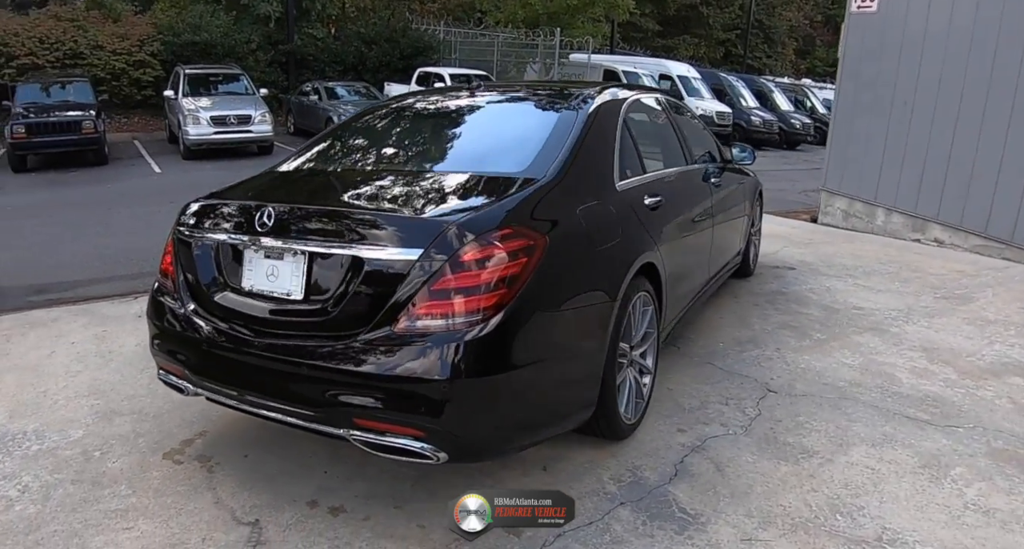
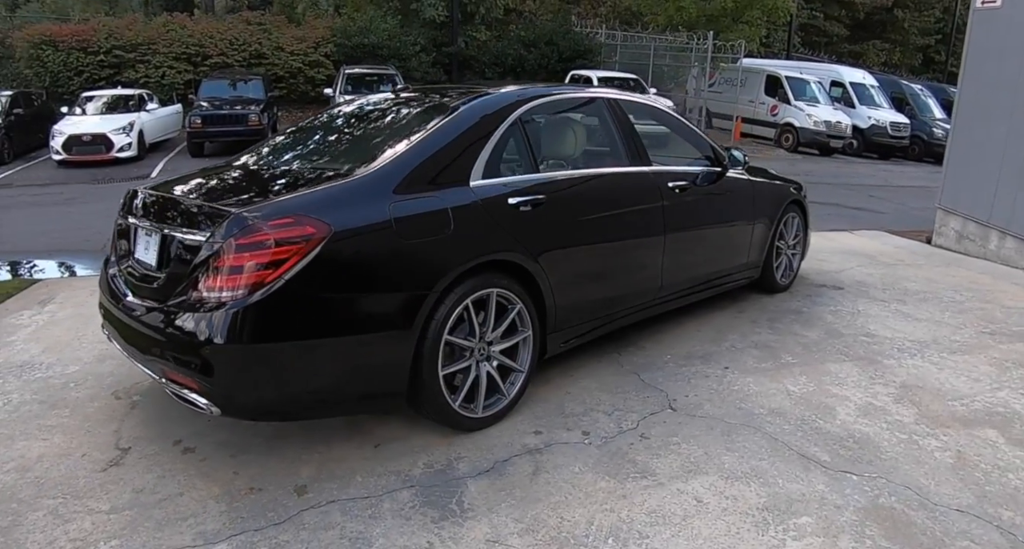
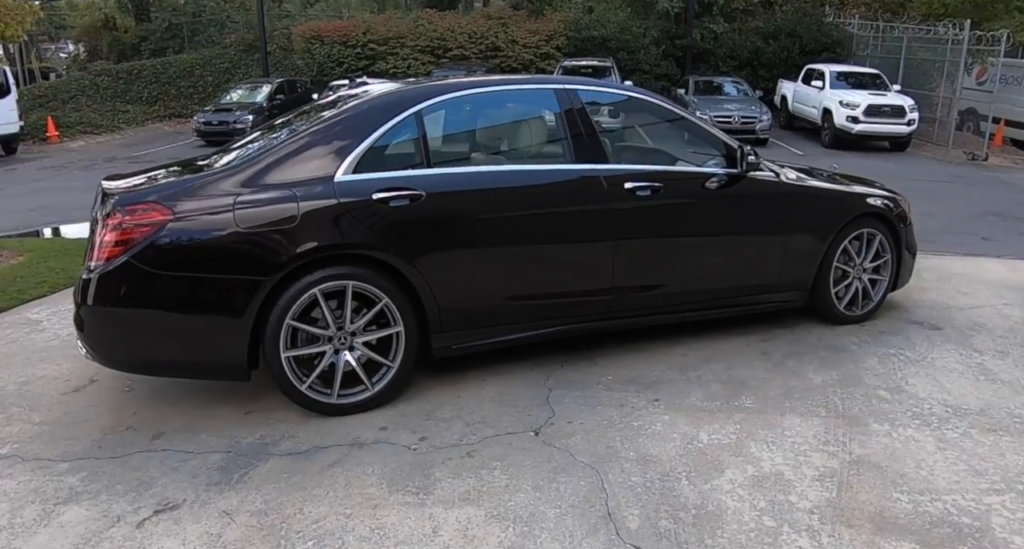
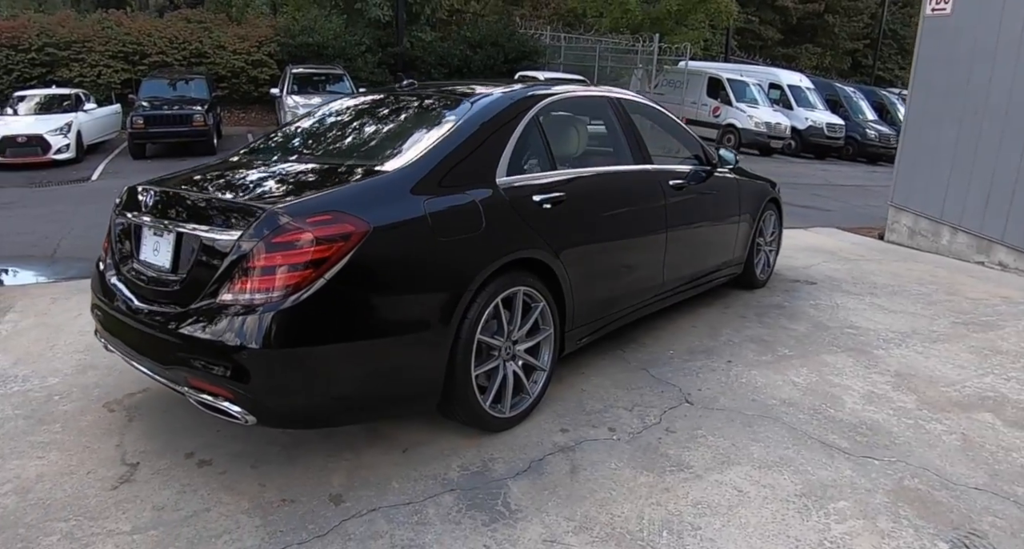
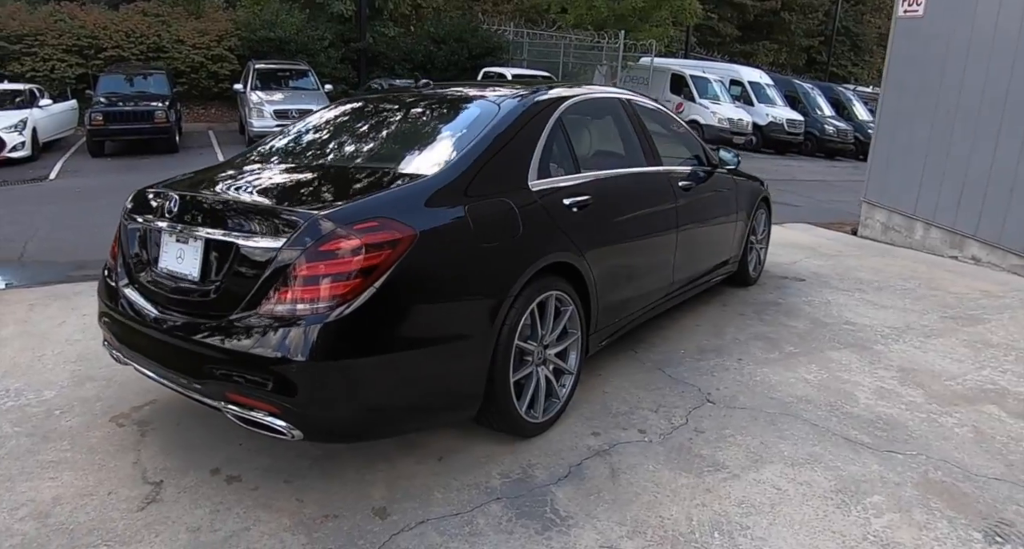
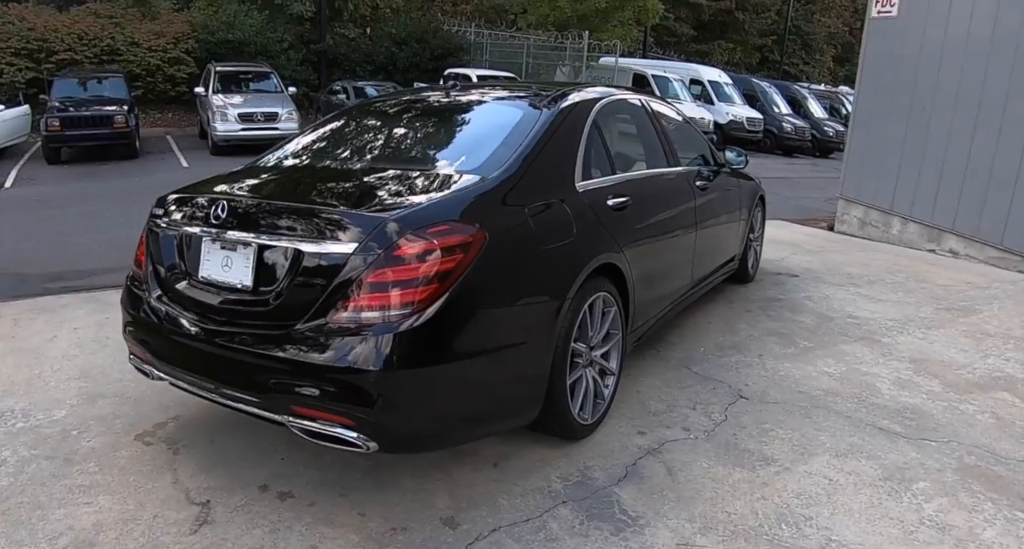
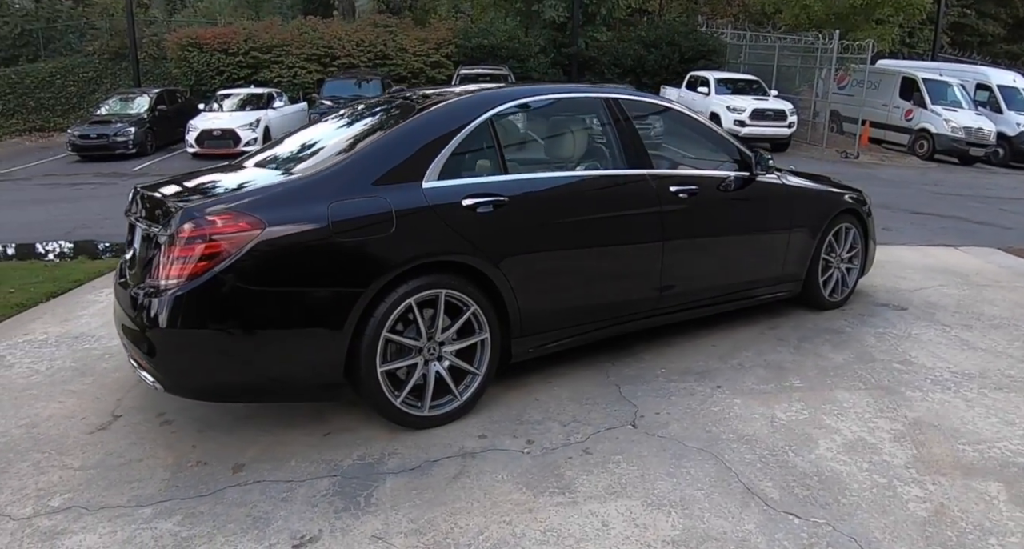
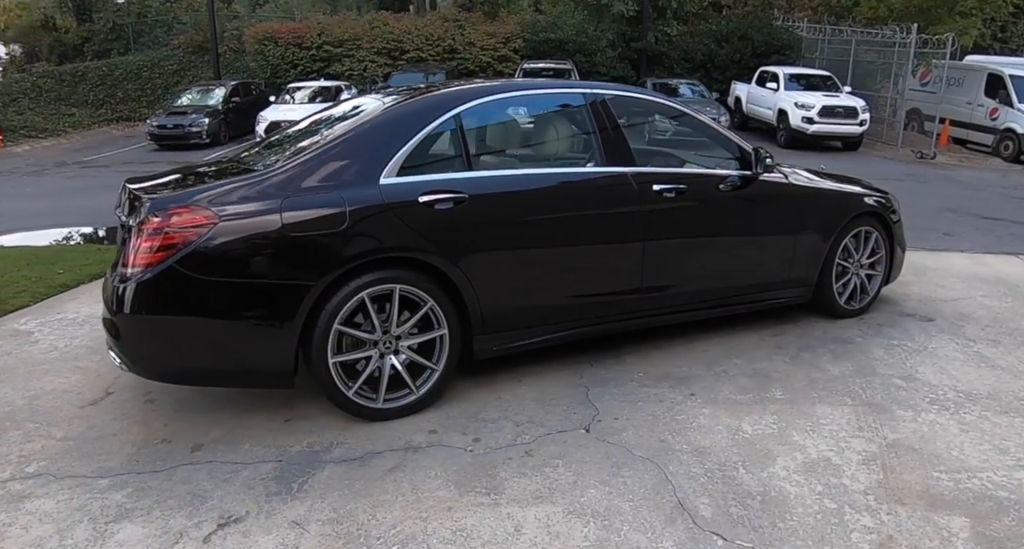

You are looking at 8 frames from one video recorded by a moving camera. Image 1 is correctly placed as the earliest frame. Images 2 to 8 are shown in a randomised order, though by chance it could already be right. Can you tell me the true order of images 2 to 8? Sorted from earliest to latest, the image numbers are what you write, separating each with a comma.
6, 5, 4, 2, 7, 8, 3
